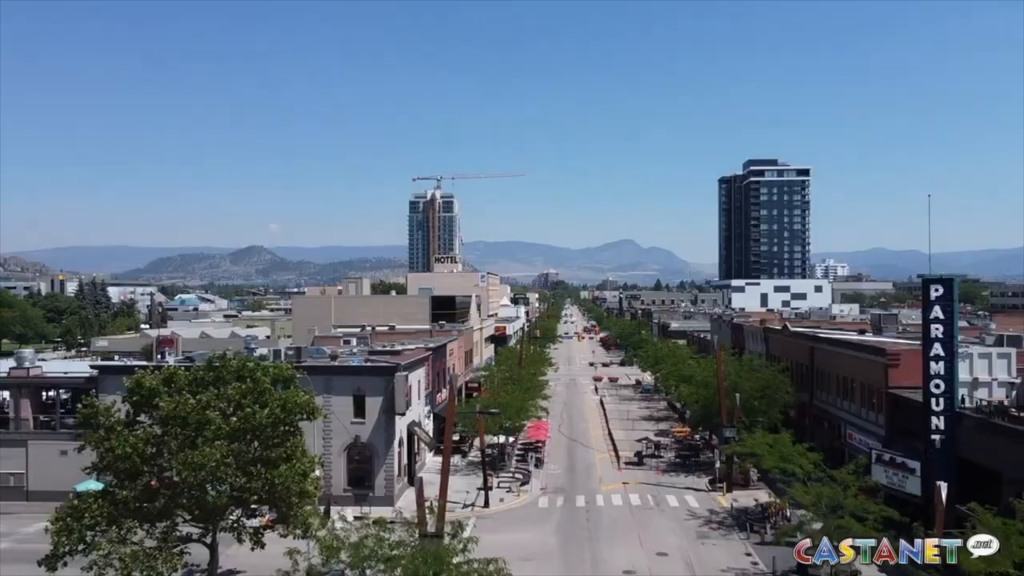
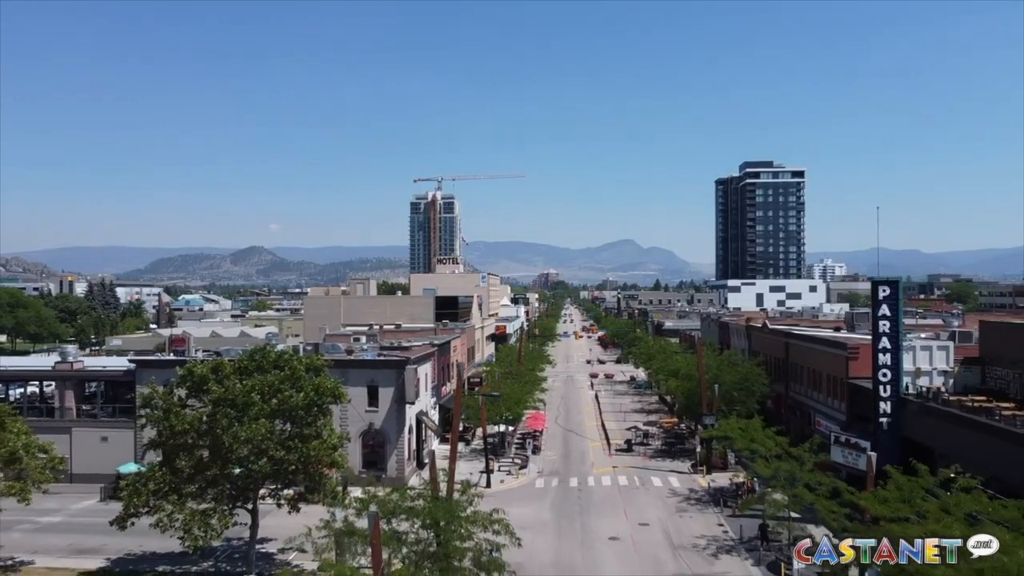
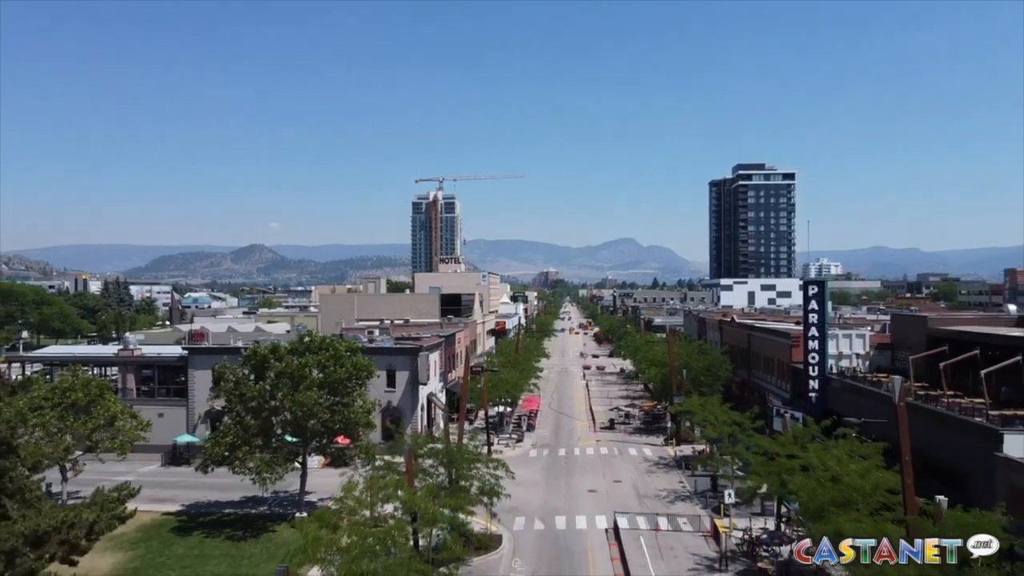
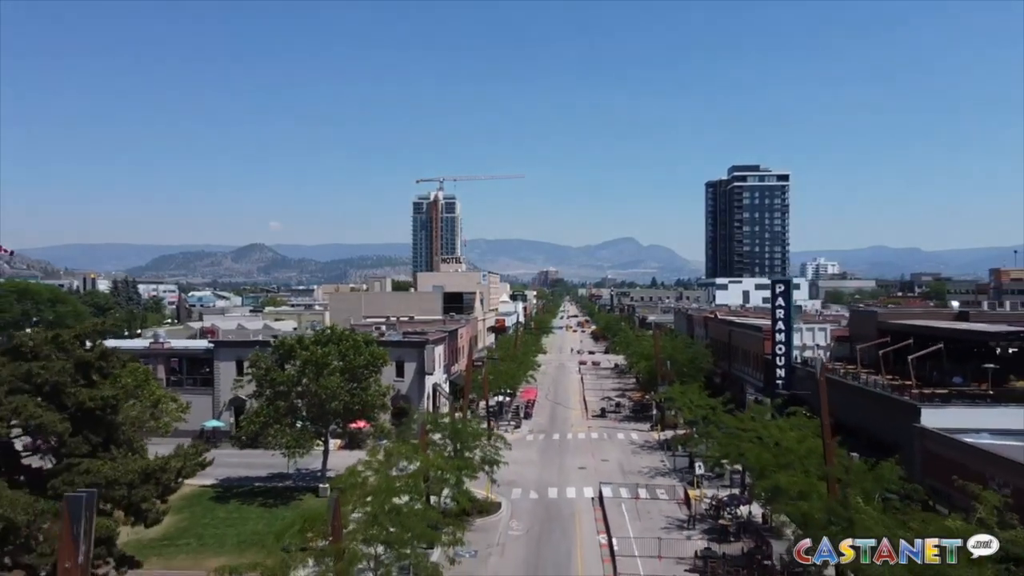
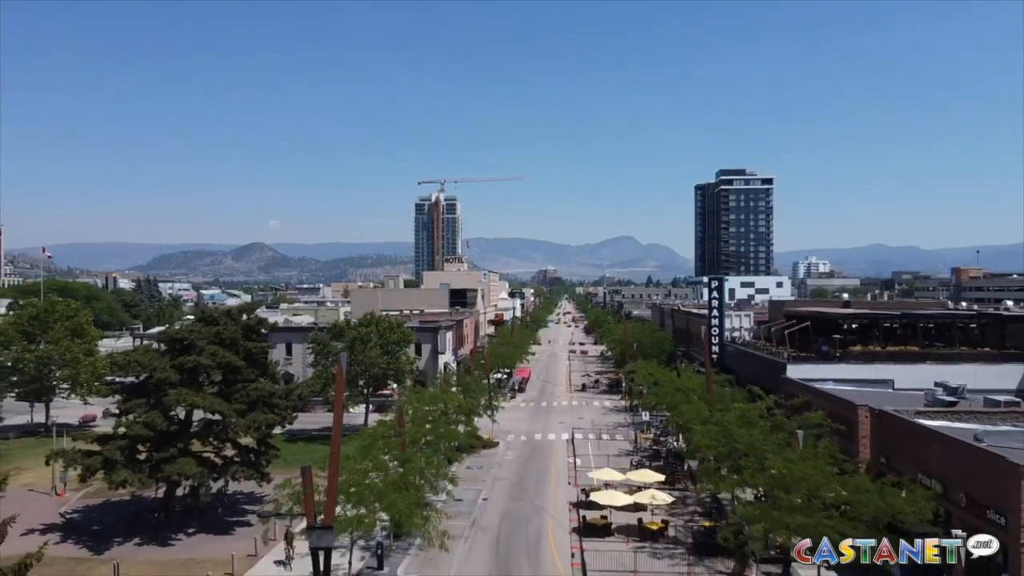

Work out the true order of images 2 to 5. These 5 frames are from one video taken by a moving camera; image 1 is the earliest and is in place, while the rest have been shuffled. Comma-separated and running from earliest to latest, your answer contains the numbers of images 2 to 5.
2, 3, 4, 5
